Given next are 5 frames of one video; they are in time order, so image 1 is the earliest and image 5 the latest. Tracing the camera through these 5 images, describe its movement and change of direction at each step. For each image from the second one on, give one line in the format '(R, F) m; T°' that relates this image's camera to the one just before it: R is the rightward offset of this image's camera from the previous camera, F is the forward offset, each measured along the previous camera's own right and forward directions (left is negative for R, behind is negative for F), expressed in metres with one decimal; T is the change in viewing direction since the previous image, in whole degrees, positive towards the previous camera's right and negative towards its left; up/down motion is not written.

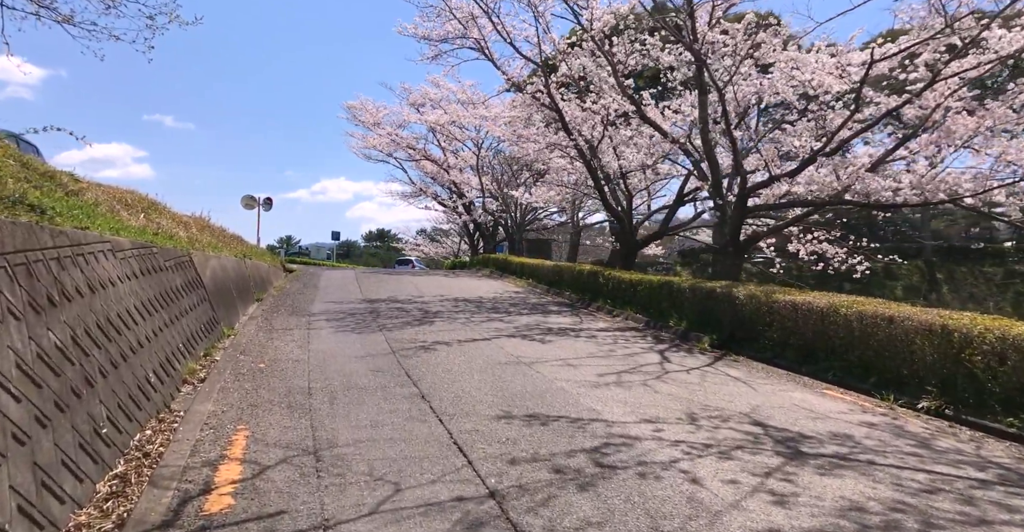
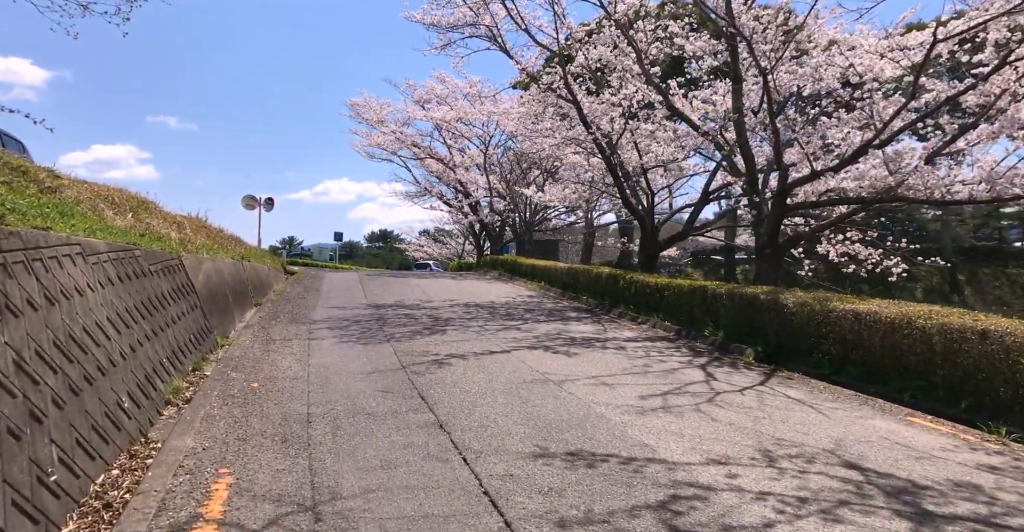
(-0.2, +0.9) m; 0°
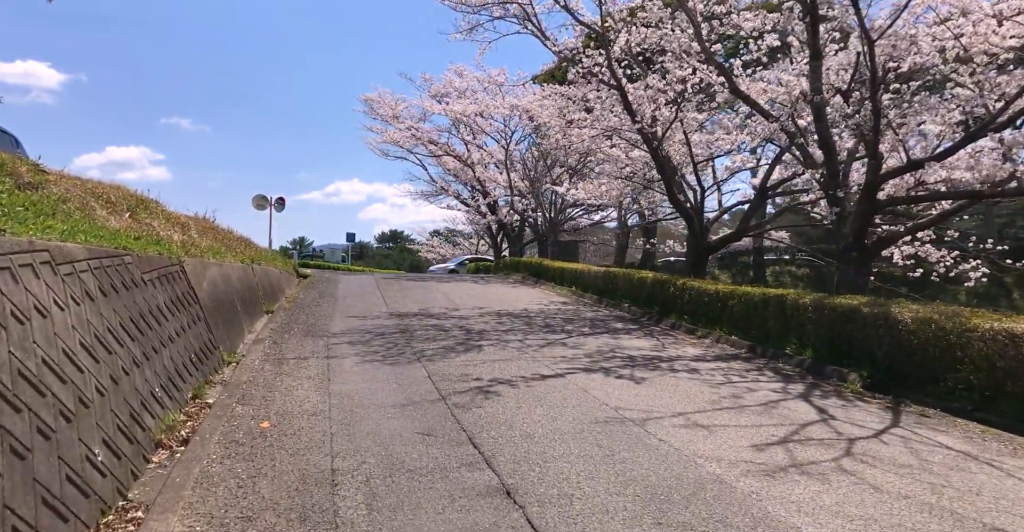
(-0.5, +1.3) m; -1°
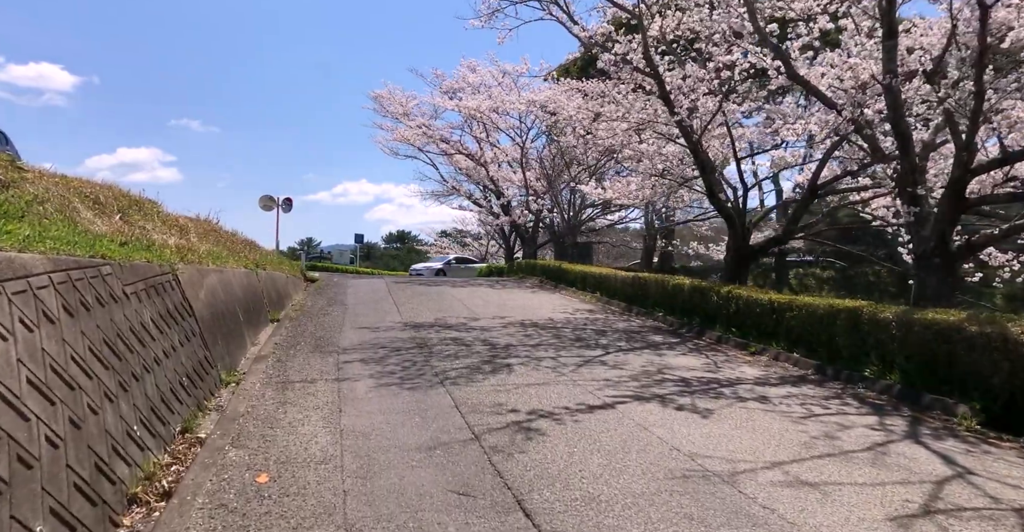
(-0.3, +1.1) m; -1°
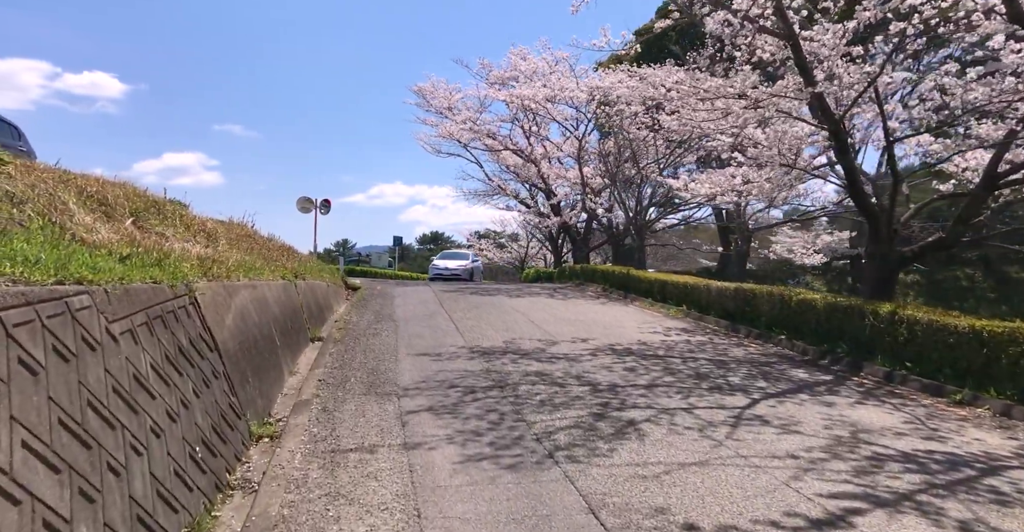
(-0.8, +2.2) m; -3°
